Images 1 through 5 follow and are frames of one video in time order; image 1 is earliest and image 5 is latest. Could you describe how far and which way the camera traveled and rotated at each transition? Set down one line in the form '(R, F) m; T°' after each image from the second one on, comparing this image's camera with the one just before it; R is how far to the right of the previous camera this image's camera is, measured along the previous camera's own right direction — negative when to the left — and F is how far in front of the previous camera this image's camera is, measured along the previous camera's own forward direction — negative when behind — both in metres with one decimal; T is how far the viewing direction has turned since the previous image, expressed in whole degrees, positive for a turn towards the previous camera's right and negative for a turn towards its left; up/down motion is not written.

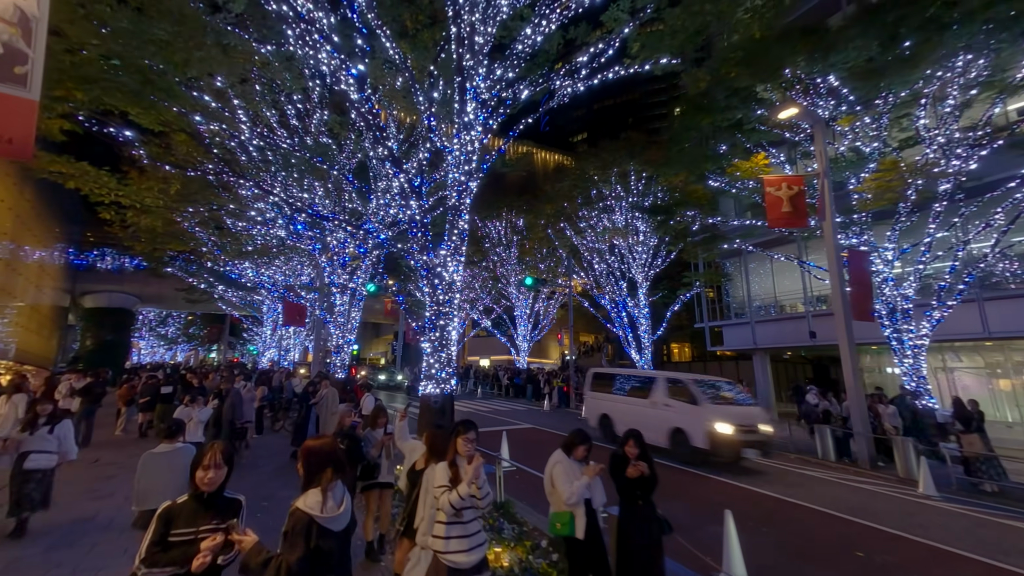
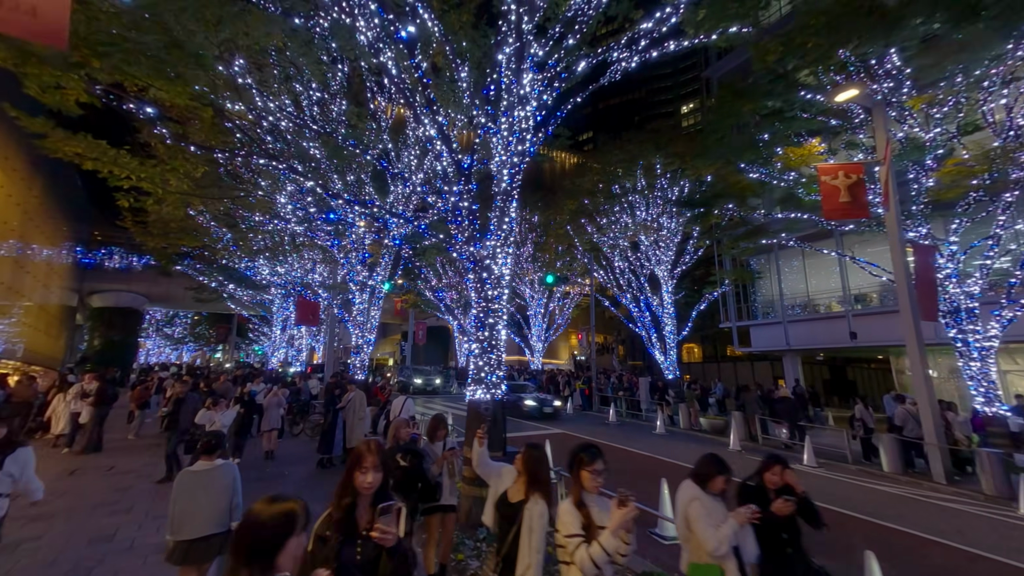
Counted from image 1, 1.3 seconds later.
(-1.4, +0.7) m; 0°
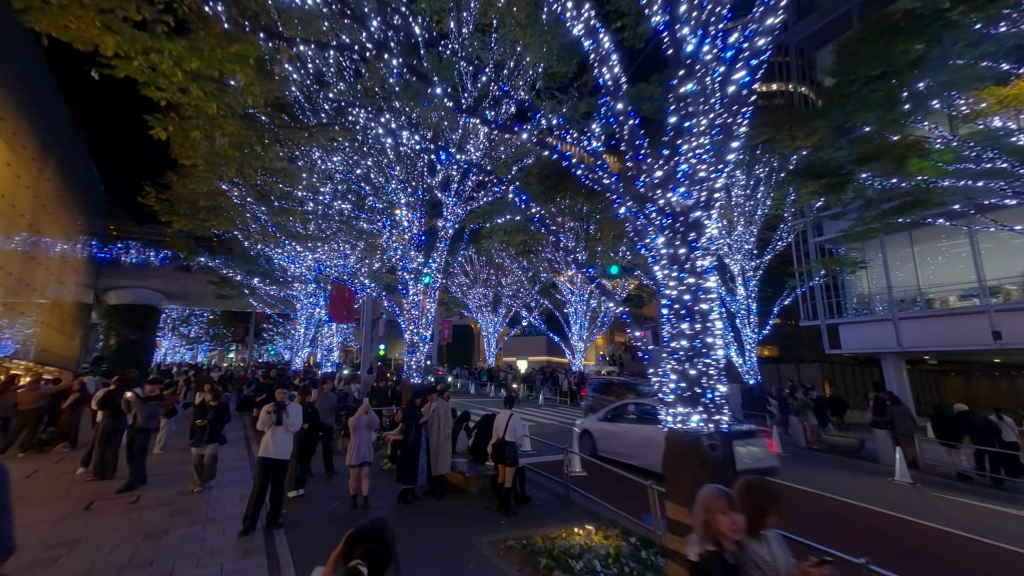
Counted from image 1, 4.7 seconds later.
(-3.7, +2.1) m; -1°
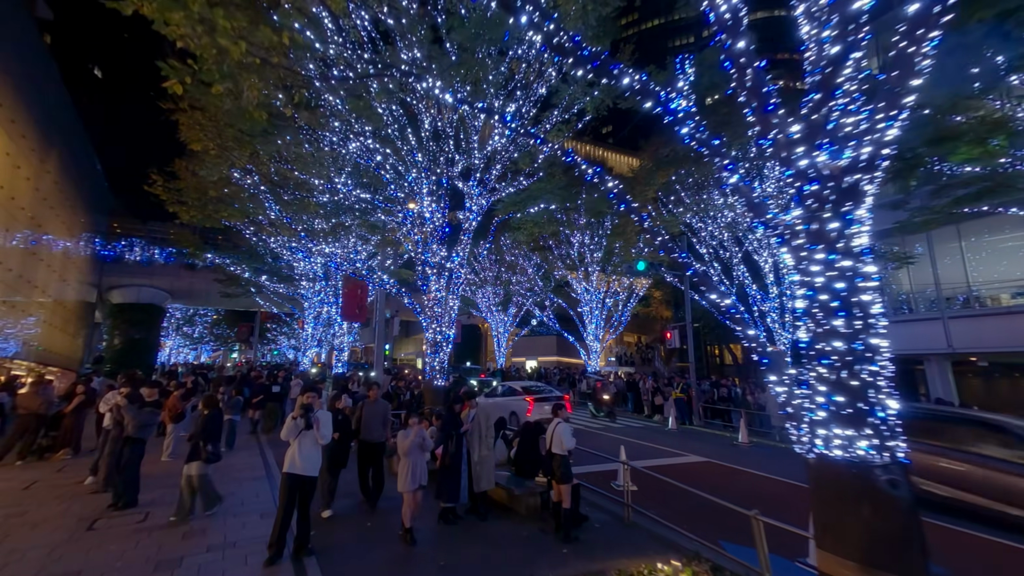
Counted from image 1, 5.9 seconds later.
(-1.3, +0.8) m; 0°
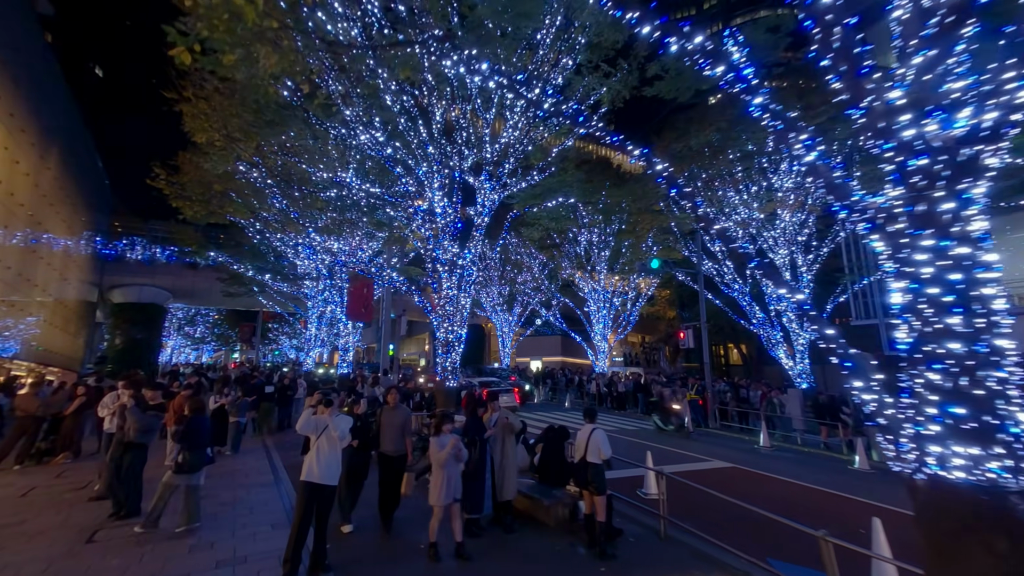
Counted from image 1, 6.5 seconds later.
(-0.6, +0.4) m; 0°
